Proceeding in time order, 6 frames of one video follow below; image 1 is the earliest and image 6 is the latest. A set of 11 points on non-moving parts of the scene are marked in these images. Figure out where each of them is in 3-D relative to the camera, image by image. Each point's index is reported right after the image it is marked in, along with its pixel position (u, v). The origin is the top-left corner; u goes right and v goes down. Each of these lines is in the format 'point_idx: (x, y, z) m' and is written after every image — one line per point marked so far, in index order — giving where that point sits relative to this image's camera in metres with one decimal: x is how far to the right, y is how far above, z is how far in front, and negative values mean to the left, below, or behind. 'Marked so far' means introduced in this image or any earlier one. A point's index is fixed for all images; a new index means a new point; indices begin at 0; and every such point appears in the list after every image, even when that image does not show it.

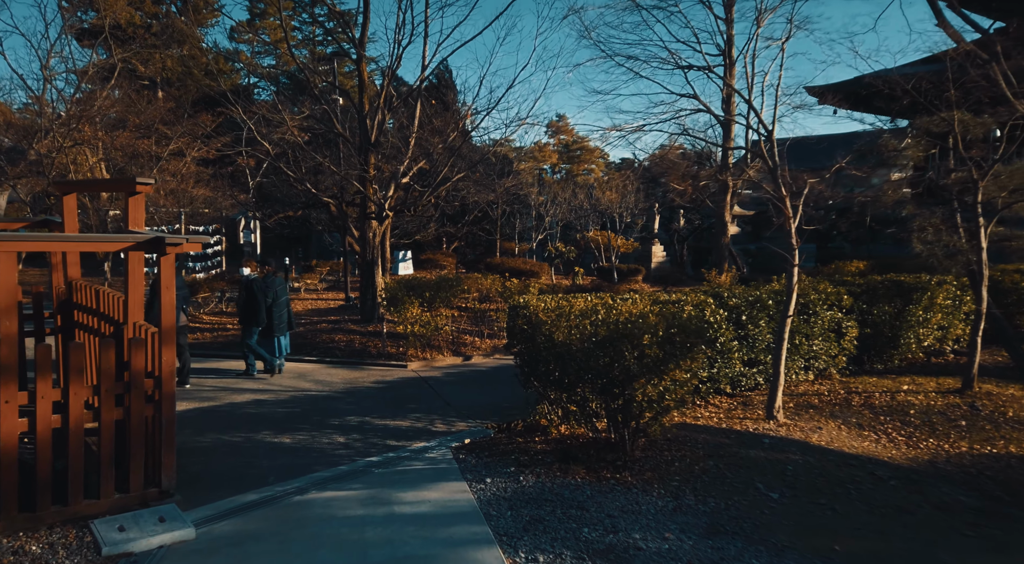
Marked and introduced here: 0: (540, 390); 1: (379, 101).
0: (+0.3, -1.1, +7.2) m
1: (-2.7, +3.7, +13.8) m
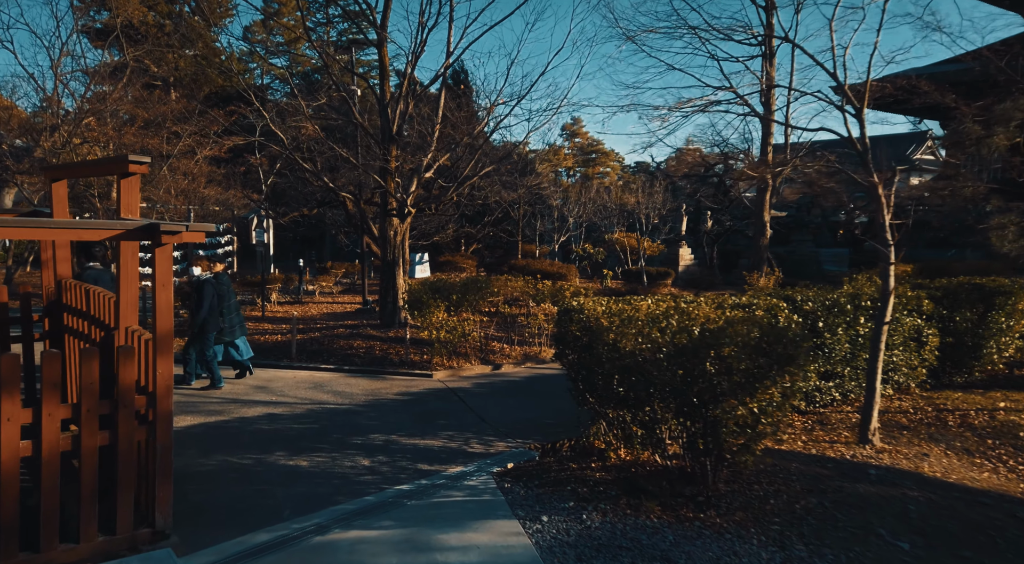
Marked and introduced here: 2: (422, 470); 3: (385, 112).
0: (+0.8, -1.1, +6.2) m
1: (-2.1, +3.6, +12.8) m
2: (-0.9, -1.8, +6.5) m
3: (-2.3, +3.2, +12.7) m
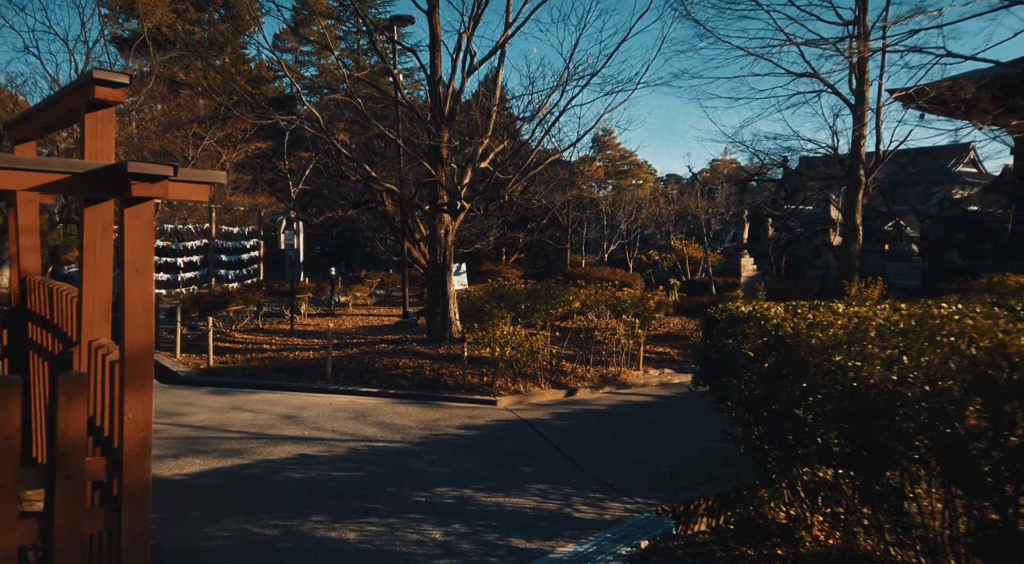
0: (+1.7, -1.1, +4.2) m
1: (-0.9, +3.5, +11.0) m
2: (+0.1, -1.8, +4.5) m
3: (-1.2, +3.0, +10.8) m
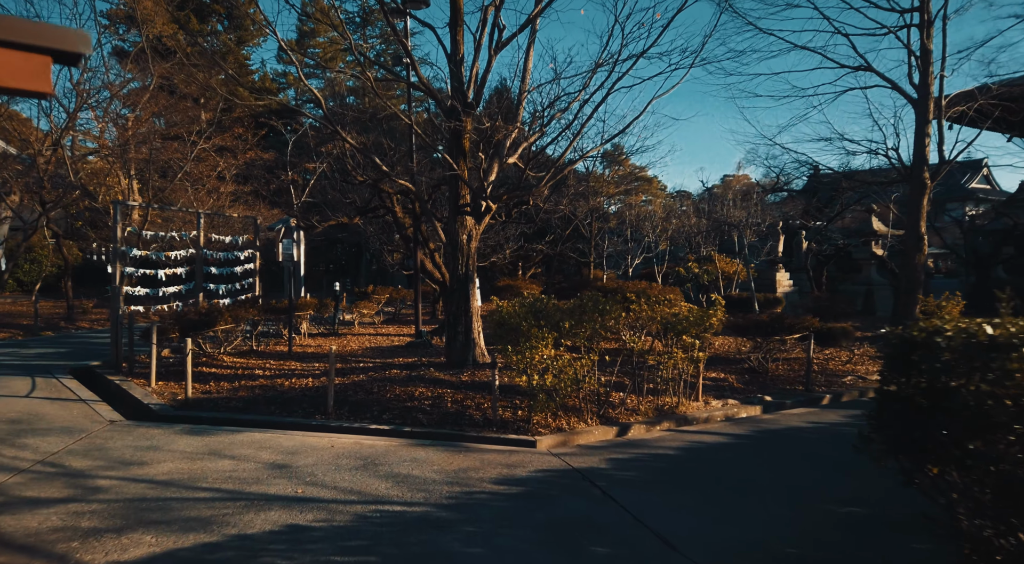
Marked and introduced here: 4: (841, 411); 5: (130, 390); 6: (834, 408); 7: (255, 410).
0: (+2.1, -1.1, +2.5) m
1: (-0.5, +3.3, +9.4) m
2: (+0.5, -1.8, +2.9) m
3: (-0.7, +2.8, +9.3) m
4: (+4.2, -1.7, +8.9) m
5: (-4.8, -1.3, +8.6) m
6: (+4.3, -1.7, +9.2) m
7: (-3.0, -1.5, +8.0) m
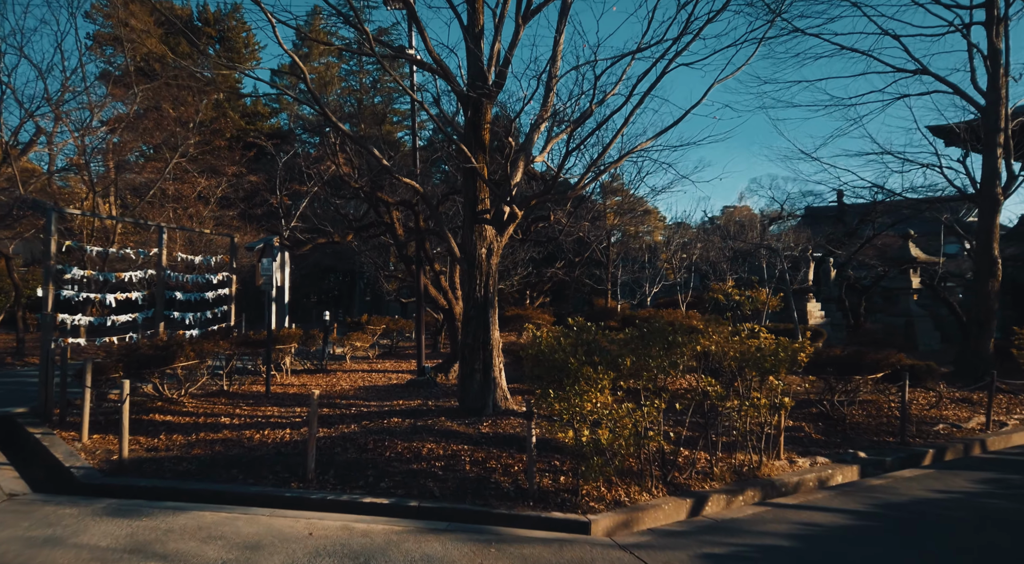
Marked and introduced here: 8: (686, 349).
0: (+2.5, -1.1, +0.6) m
1: (-0.1, +3.0, +7.7) m
2: (+0.9, -1.8, +0.9) m
3: (-0.4, +2.6, +7.6) m
4: (+4.6, -2.0, +7.0) m
5: (-4.4, -1.6, +6.6) m
6: (+4.6, -2.0, +7.3) m
7: (-2.7, -1.7, +6.1) m
8: (+1.6, -0.6, +6.3) m
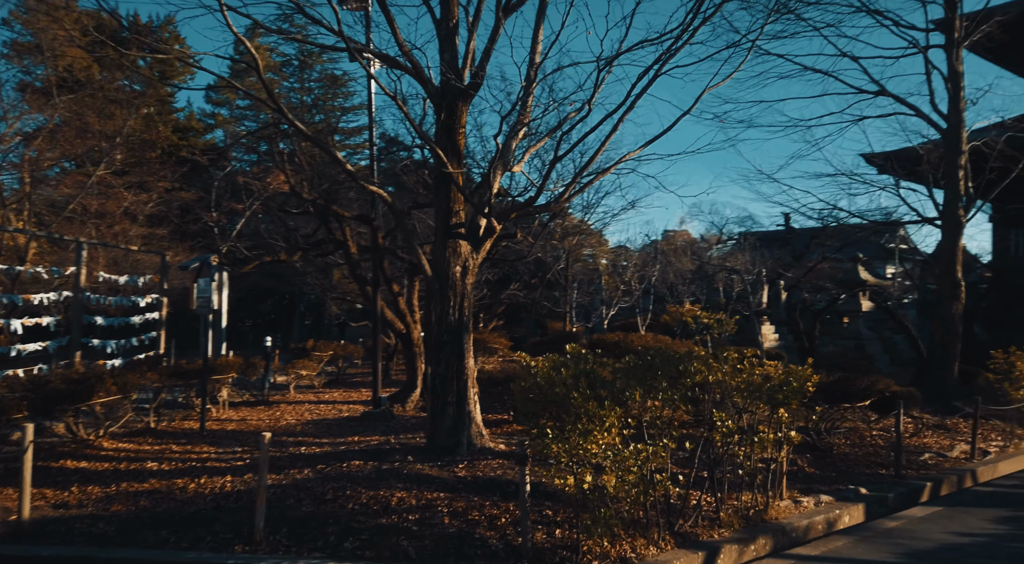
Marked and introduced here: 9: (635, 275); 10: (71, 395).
0: (+2.9, -1.1, +0.1) m
1: (-0.4, +2.8, +7.1) m
2: (+1.2, -1.8, +0.2) m
3: (-0.6, +2.3, +6.8) m
4: (+4.4, -2.2, +6.5) m
5: (-4.6, -1.8, +5.4) m
6: (+4.4, -2.2, +6.9) m
7: (-2.8, -1.9, +5.0) m
8: (+1.4, -0.8, +5.7) m
9: (+3.5, +0.2, +19.9) m
10: (-4.6, -1.2, +7.1) m
